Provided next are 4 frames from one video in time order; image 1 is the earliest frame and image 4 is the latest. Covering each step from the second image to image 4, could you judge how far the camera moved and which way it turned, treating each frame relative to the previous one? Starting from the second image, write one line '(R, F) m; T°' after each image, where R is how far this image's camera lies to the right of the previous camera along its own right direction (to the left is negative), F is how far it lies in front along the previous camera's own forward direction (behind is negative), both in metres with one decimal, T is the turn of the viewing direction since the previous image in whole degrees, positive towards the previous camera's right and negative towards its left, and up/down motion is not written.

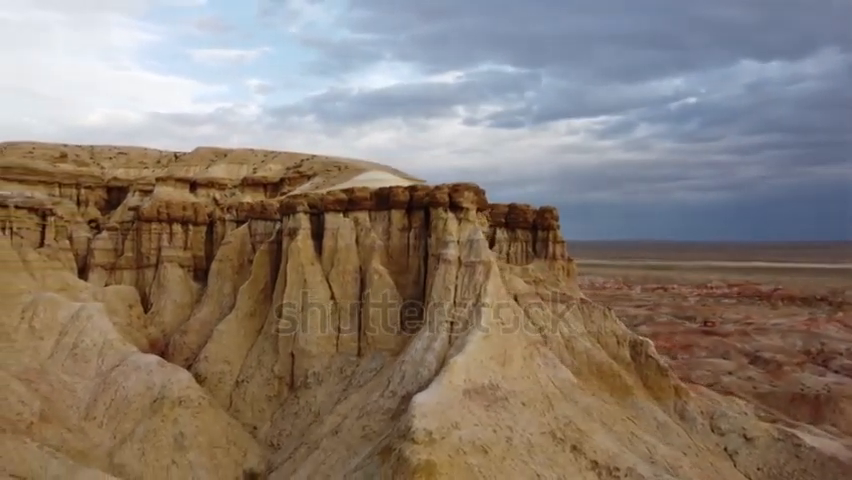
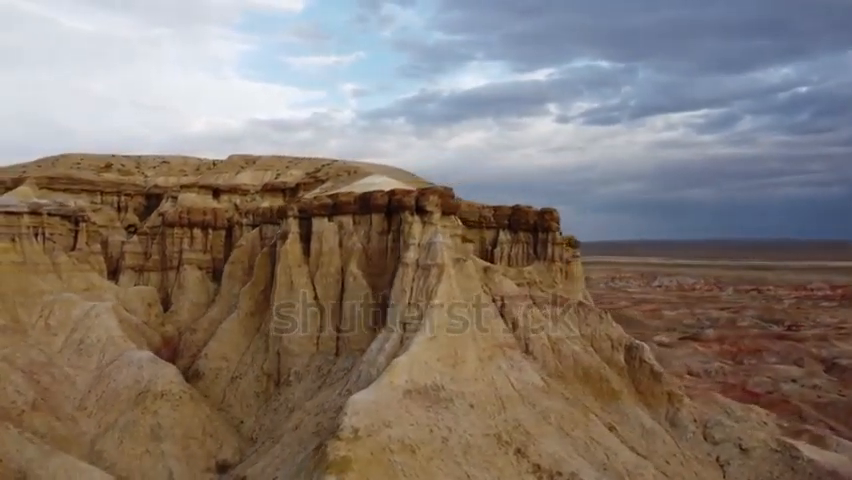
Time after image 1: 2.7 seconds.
(+4.3, -0.2) m; -9°
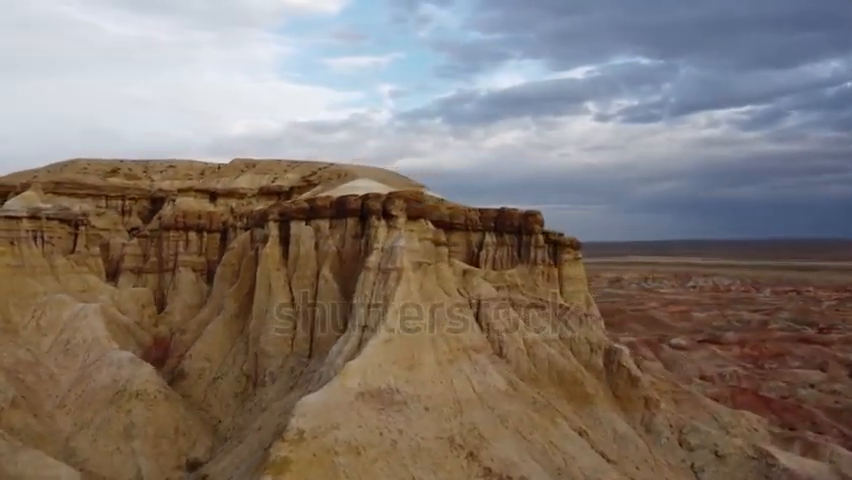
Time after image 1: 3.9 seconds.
(+2.5, -0.1) m; -4°
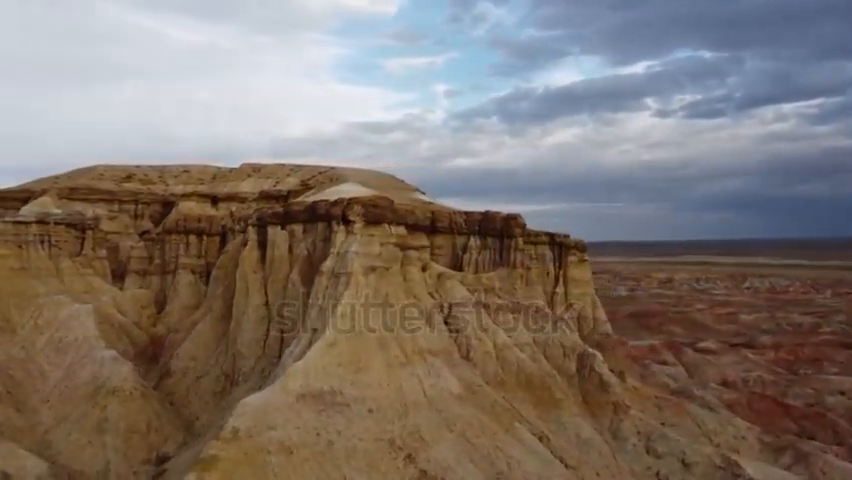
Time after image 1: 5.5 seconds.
(+3.5, -0.1) m; -6°
